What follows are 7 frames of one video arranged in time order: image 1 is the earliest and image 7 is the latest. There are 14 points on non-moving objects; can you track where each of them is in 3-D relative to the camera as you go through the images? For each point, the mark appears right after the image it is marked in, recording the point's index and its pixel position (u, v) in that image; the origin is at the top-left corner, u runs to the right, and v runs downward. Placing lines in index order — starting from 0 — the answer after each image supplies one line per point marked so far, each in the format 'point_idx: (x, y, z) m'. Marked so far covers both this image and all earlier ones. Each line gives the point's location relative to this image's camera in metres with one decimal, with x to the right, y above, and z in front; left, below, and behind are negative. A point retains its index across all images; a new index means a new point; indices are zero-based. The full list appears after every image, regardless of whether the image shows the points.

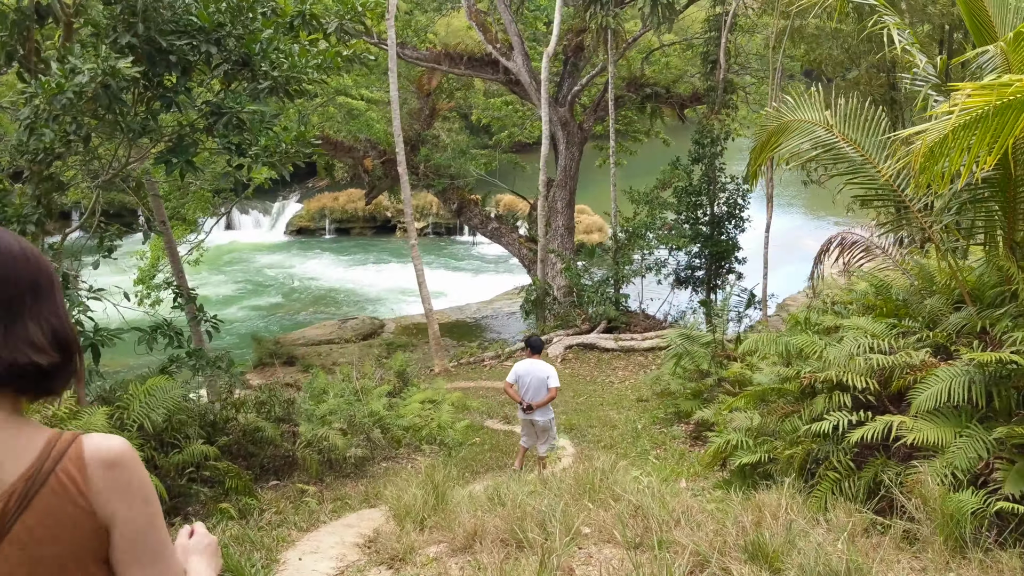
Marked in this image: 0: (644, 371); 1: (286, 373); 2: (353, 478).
0: (+2.8, -1.8, +15.1) m
1: (-5.5, -2.1, +17.1) m
2: (-1.6, -1.9, +7.1) m
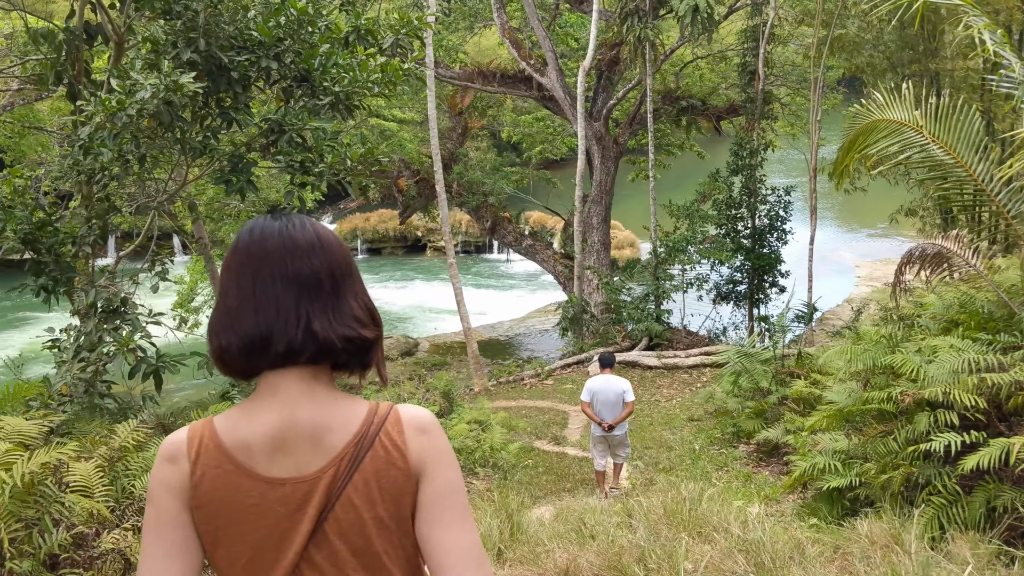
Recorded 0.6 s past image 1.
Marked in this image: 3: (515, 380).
0: (+3.7, -2.2, +14.7) m
1: (-4.5, -2.5, +17.0) m
2: (-1.0, -2.1, +6.9) m
3: (+0.1, -2.3, +17.4) m
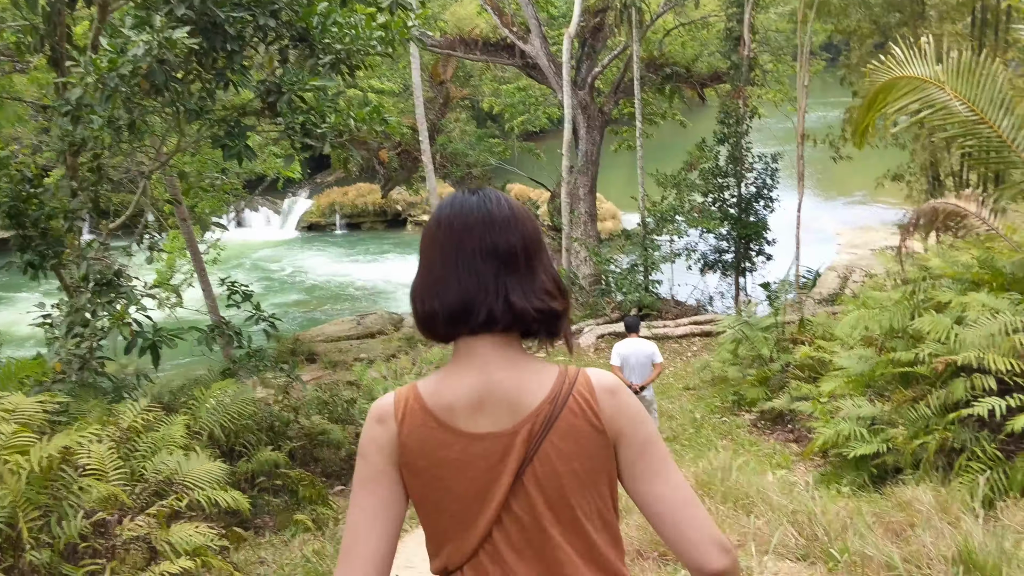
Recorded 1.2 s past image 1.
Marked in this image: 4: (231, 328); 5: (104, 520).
0: (+3.5, -1.5, +14.7) m
1: (-4.7, -2.0, +16.7) m
2: (-0.9, -1.9, +6.8) m
3: (-0.2, -1.6, +17.3) m
4: (-2.3, -0.3, +5.7) m
5: (-2.2, -1.2, +3.8) m
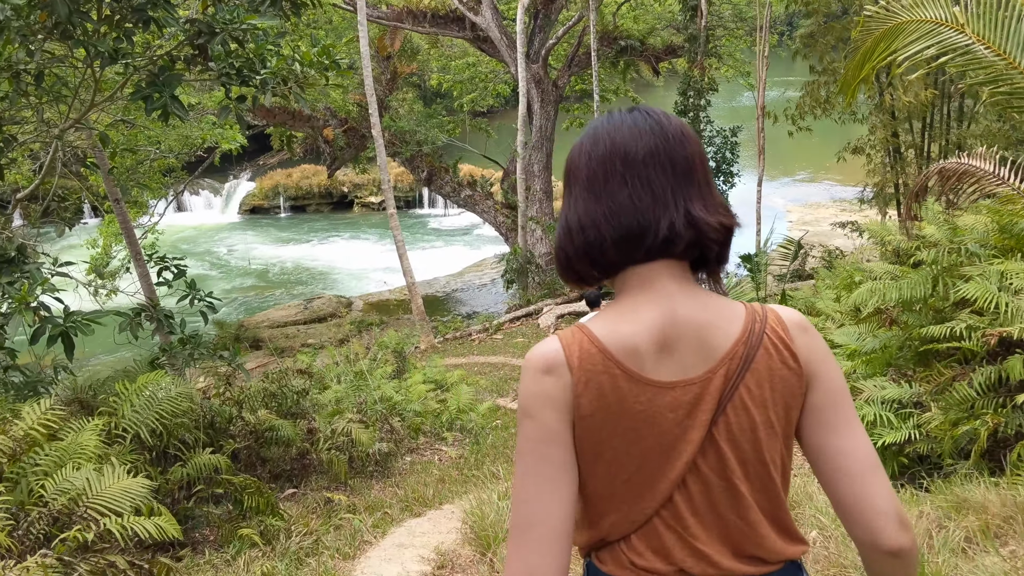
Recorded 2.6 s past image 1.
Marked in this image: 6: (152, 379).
0: (+2.7, -1.1, +14.3) m
1: (-5.7, -1.6, +15.7) m
2: (-1.1, -1.6, +6.1) m
3: (-1.2, -1.1, +16.6) m
4: (-2.4, -0.2, +4.9) m
5: (-2.2, -1.1, +3.0) m
6: (-2.3, -0.6, +4.5) m
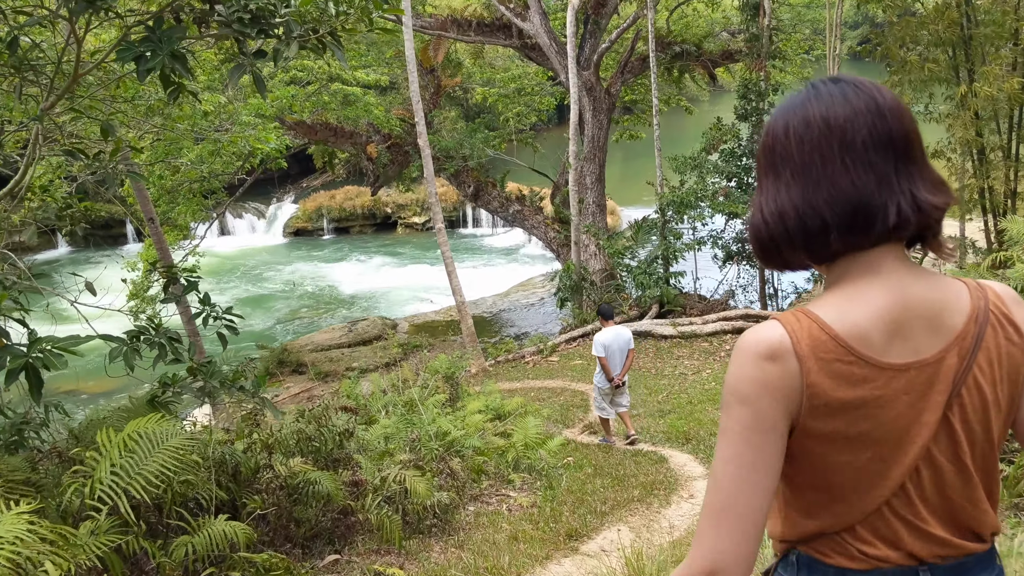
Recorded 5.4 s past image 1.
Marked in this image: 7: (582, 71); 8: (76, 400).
0: (+3.8, -1.4, +13.0) m
1: (-4.5, -2.0, +14.8) m
2: (-0.5, -1.8, +5.0) m
3: (+0.1, -1.5, +15.5) m
4: (-1.9, -0.3, +3.9) m
5: (-1.8, -1.2, +1.9) m
6: (-1.8, -0.7, +3.5) m
7: (+1.9, +5.8, +18.8) m
8: (-8.4, -2.2, +13.7) m
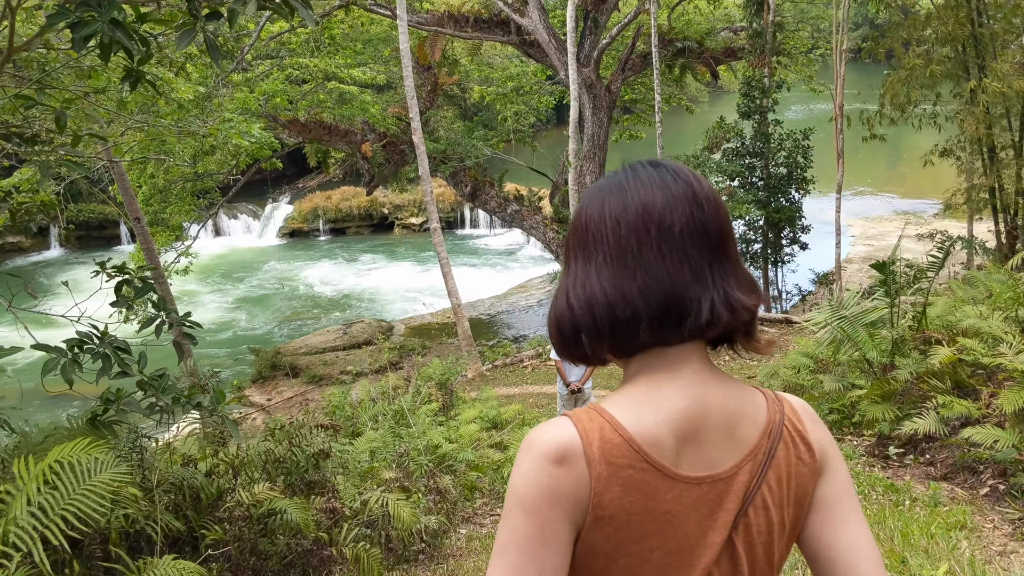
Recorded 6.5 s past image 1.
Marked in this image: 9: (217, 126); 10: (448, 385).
0: (+3.8, -1.4, +12.5) m
1: (-4.5, -2.1, +14.3) m
2: (-0.5, -1.8, +4.5) m
3: (0.0, -1.6, +15.0) m
4: (-1.9, -0.3, +3.4) m
5: (-1.8, -1.2, +1.4) m
6: (-1.8, -0.7, +3.0) m
7: (+1.9, +5.8, +18.3) m
8: (-8.5, -2.2, +13.2) m
9: (-4.6, +2.5, +11.0) m
10: (-0.9, -1.4, +9.9) m
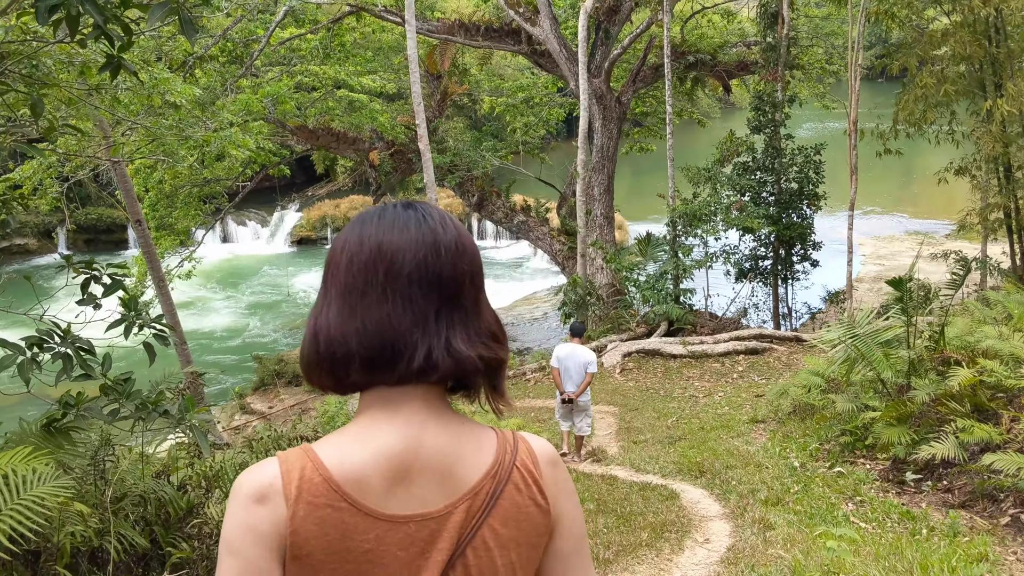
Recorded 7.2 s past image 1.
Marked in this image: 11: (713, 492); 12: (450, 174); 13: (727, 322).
0: (+3.8, -1.7, +12.2) m
1: (-4.5, -2.2, +14.1) m
2: (-0.6, -1.8, +4.2) m
3: (+0.1, -1.8, +14.7) m
4: (-2.0, -0.3, +3.1) m
5: (-1.9, -1.1, +1.2) m
6: (-1.9, -0.7, +2.7) m
7: (+2.1, +5.4, +18.1) m
8: (-8.4, -2.3, +13.0) m
9: (-4.5, +2.4, +10.9) m
10: (-0.9, -1.5, +9.6) m
11: (+2.0, -2.0, +6.8) m
12: (-1.7, +3.3, +19.8) m
13: (+5.1, -0.8, +16.9) m
